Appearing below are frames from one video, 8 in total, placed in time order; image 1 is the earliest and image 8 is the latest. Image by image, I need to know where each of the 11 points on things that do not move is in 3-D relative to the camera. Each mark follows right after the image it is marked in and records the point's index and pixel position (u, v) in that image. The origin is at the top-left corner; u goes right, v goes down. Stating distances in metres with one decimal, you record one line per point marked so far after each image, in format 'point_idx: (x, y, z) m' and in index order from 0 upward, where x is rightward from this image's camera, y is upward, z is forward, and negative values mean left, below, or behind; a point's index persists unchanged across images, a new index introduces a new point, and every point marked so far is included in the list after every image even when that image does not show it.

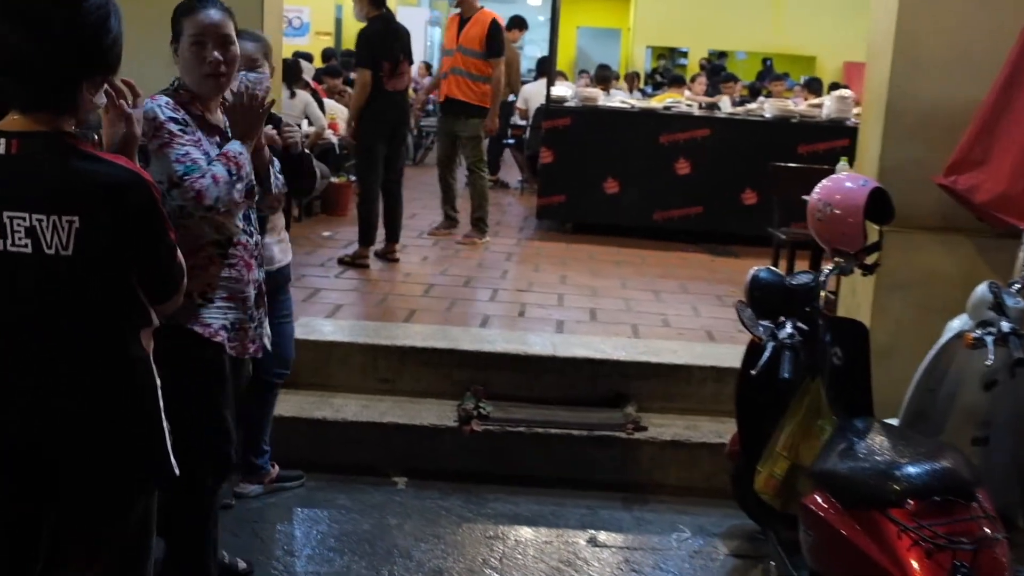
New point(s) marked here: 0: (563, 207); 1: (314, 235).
0: (+0.3, +0.5, +6.8) m
1: (-1.1, +0.3, +6.1) m
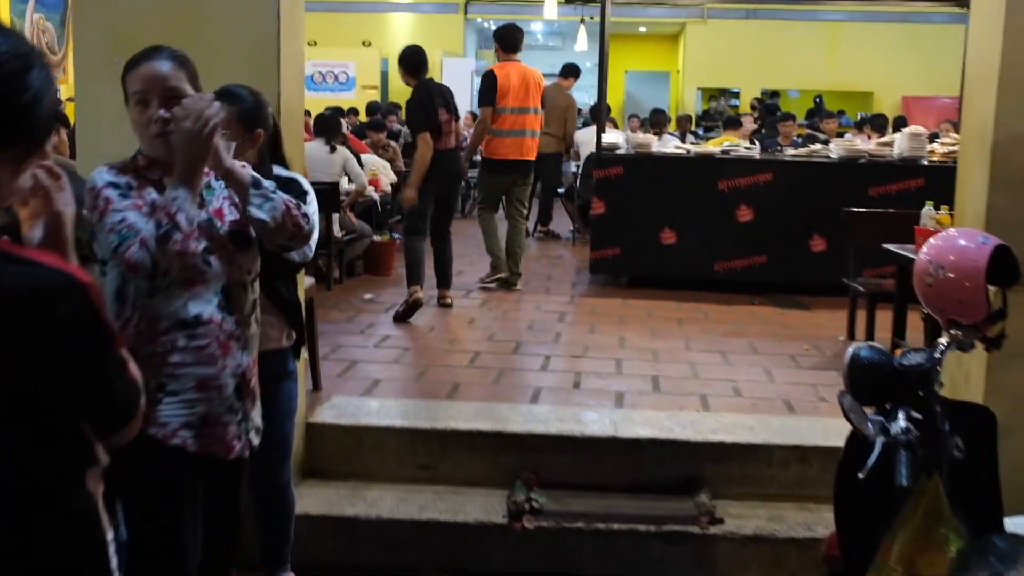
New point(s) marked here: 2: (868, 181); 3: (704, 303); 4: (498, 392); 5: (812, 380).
0: (+0.6, +0.2, +6.4) m
1: (-0.8, -0.1, +5.8) m
2: (+2.0, +0.6, +6.2) m
3: (+1.0, -0.1, +6.0) m
4: (0.0, -0.4, +3.8) m
5: (+1.1, -0.3, +4.1) m
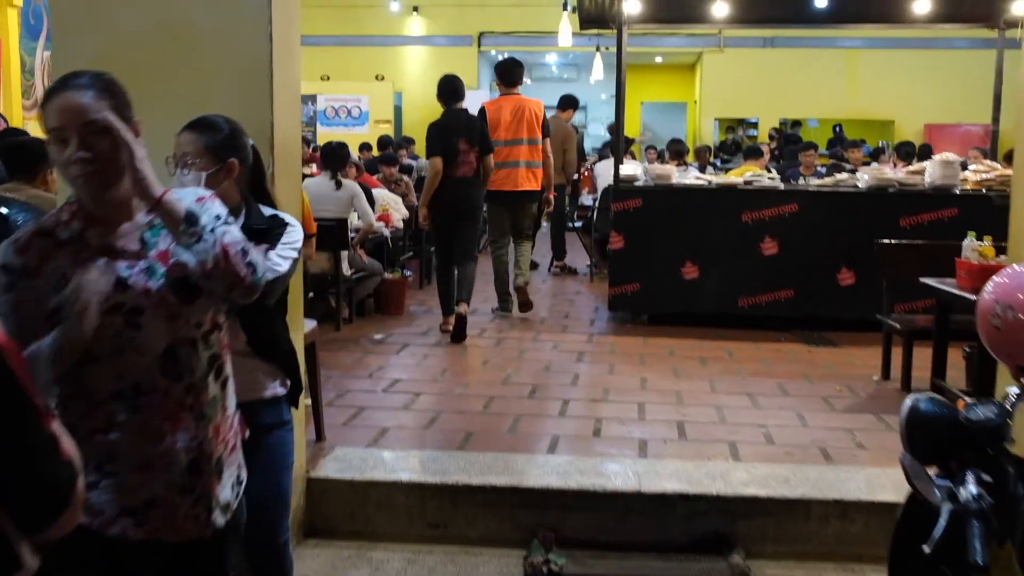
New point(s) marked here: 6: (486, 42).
0: (+0.7, 0.0, +6.2) m
1: (-0.7, -0.2, +5.5) m
2: (+2.0, +0.4, +5.9) m
3: (+1.1, -0.3, +5.7) m
4: (0.0, -0.5, +3.6) m
5: (+1.2, -0.5, +3.9) m
6: (-0.4, +3.6, +16.3) m
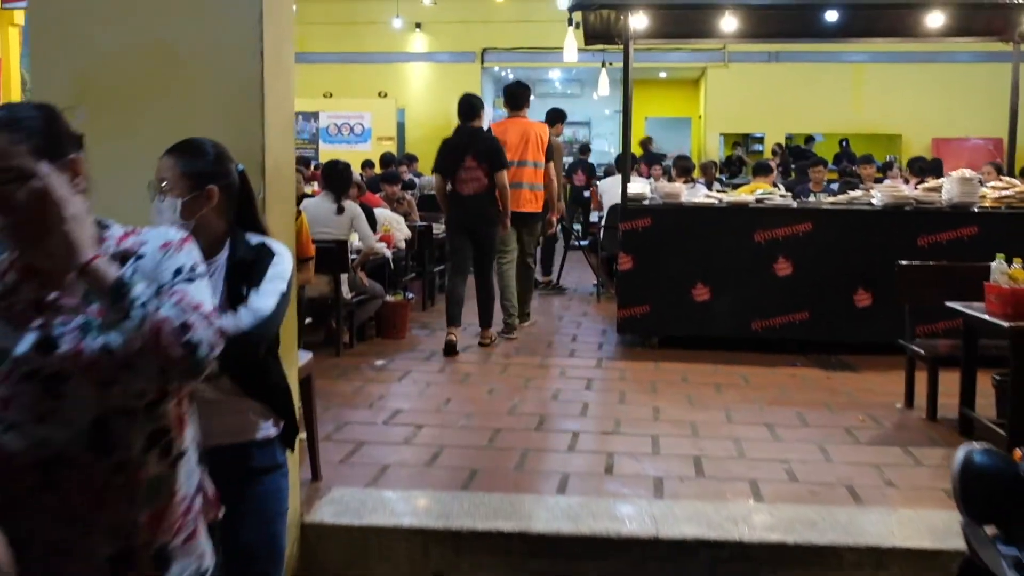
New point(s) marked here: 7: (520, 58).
0: (+0.7, -0.2, +6.0) m
1: (-0.7, -0.4, +5.3) m
2: (+2.1, +0.3, +5.8) m
3: (+1.1, -0.4, +5.5) m
4: (0.0, -0.6, +3.4) m
5: (+1.2, -0.6, +3.7) m
6: (-0.3, +3.3, +16.2) m
7: (+0.1, +3.3, +16.1) m
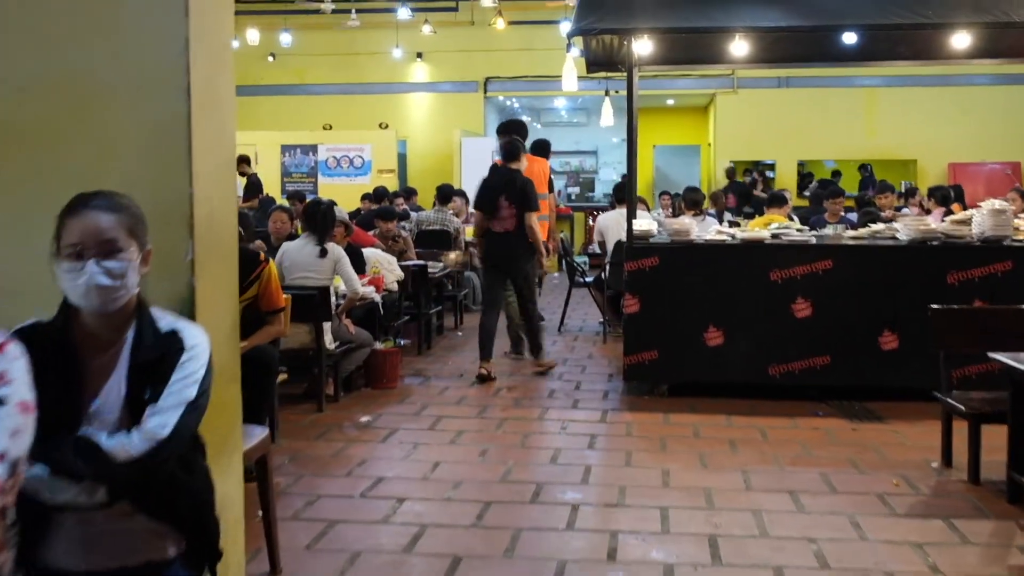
0: (+0.7, -0.4, +5.5) m
1: (-0.7, -0.6, +4.9) m
2: (+2.0, +0.1, +5.3) m
3: (+1.1, -0.6, +5.1) m
4: (0.0, -0.7, +2.9) m
5: (+1.2, -0.7, +3.2) m
6: (-0.3, +2.8, +15.8) m
7: (+0.2, +2.8, +15.8) m
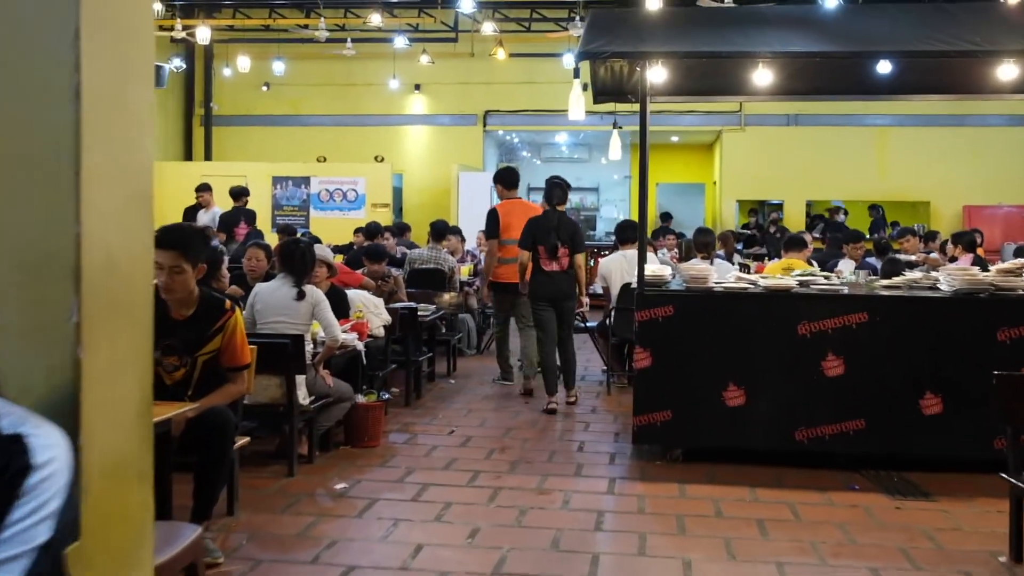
0: (+0.7, -0.6, +5.0) m
1: (-0.7, -0.8, +4.3) m
2: (+2.0, -0.1, +4.8) m
3: (+1.1, -0.8, +4.5) m
4: (0.0, -0.9, +2.3) m
5: (+1.1, -0.9, +2.6) m
6: (-0.3, +2.3, +15.4) m
7: (+0.2, +2.3, +15.3) m
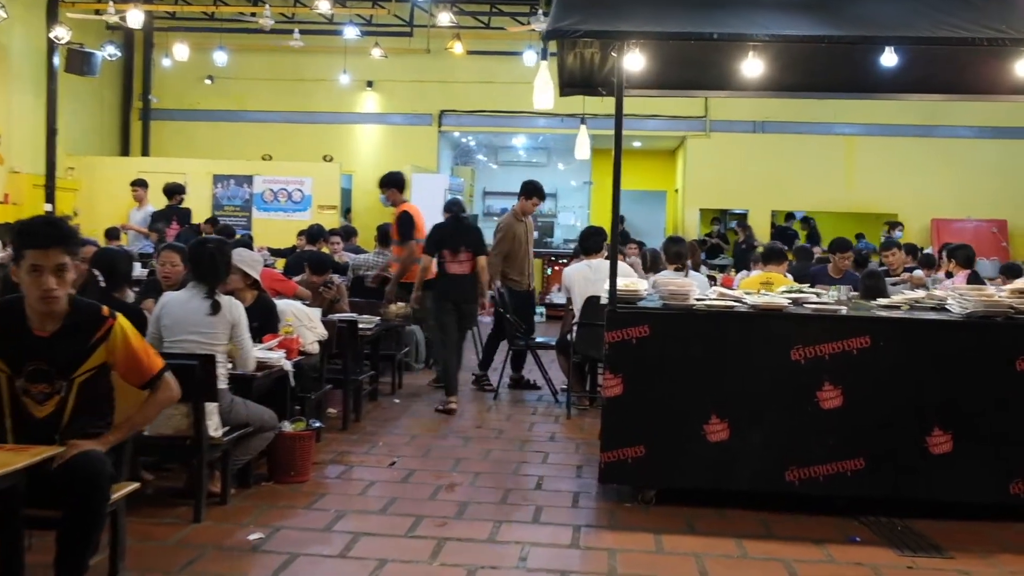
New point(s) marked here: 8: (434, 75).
0: (+0.5, -0.7, +4.3) m
1: (-0.9, -0.8, +3.6) m
2: (+1.9, -0.2, +4.2) m
3: (+0.9, -0.9, +3.8) m
4: (-0.1, -0.9, +1.7) m
5: (+1.0, -0.9, +2.0) m
6: (-0.9, +2.2, +14.7) m
7: (-0.4, +2.2, +14.7) m
8: (-1.0, +2.8, +14.7) m
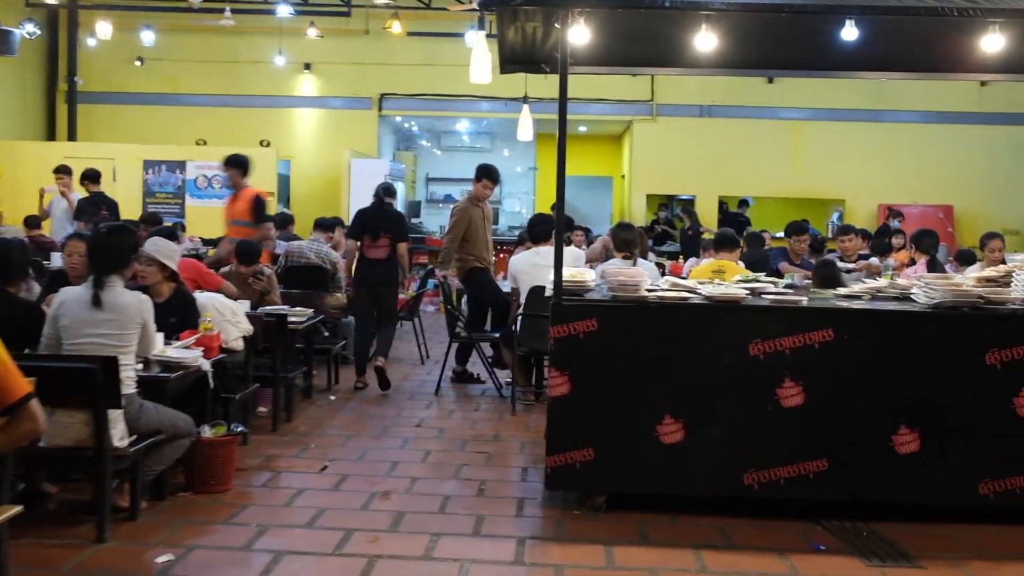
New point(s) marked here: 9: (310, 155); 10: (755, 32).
0: (+0.3, -0.6, +4.0) m
1: (-1.1, -0.8, +3.2) m
2: (+1.6, -0.2, +3.9) m
3: (+0.7, -0.8, +3.6) m
4: (-0.2, -0.9, +1.3) m
5: (+0.9, -0.9, +1.7) m
6: (-1.6, +2.3, +14.3) m
7: (-1.1, +2.3, +14.3) m
8: (-1.7, +2.9, +14.2) m
9: (-2.6, +1.7, +14.5) m
10: (+1.0, +1.0, +4.4) m
